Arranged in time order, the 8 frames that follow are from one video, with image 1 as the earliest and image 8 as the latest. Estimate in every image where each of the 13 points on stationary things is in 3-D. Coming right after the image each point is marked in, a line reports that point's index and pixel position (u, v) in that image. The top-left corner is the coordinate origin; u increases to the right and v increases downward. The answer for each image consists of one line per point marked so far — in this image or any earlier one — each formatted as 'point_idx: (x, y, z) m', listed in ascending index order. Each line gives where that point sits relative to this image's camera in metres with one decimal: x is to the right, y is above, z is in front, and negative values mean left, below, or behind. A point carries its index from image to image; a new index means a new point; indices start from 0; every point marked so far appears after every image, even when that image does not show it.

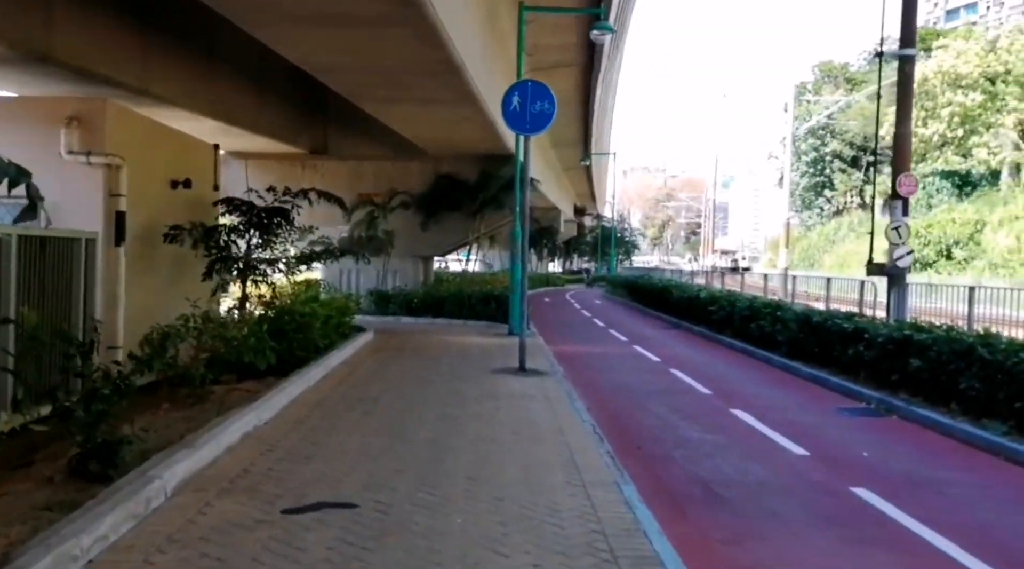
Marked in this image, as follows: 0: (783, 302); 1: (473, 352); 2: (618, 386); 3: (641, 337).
0: (+4.9, -0.3, +16.3) m
1: (-0.7, -1.2, +15.3) m
2: (+1.5, -1.4, +12.5) m
3: (+2.8, -1.2, +19.5) m
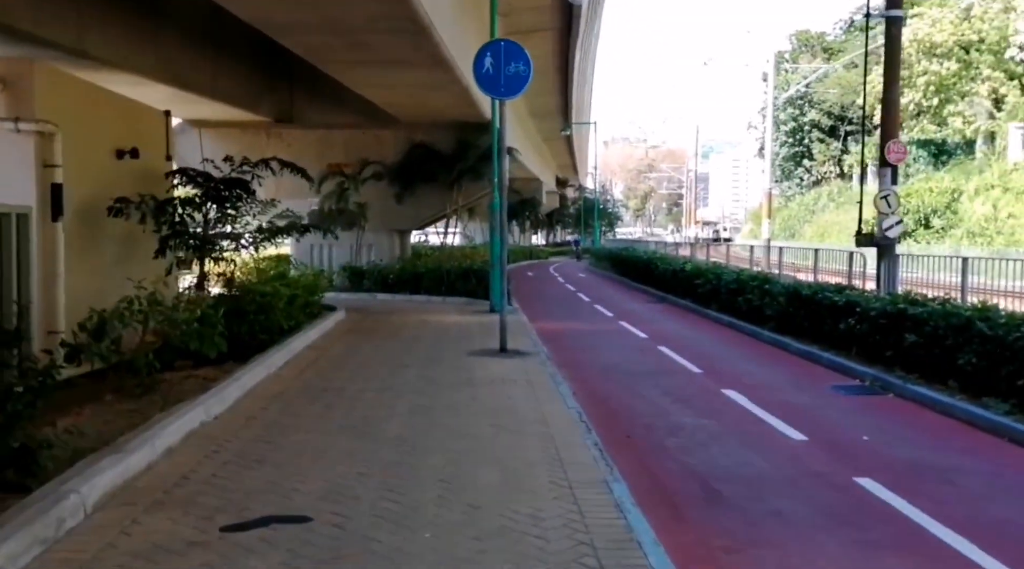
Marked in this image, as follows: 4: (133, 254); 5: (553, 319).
0: (+4.5, +0.2, +15.5) m
1: (-1.1, -0.8, +14.4) m
2: (+1.2, -1.1, +11.7) m
3: (+2.4, -0.6, +18.7) m
4: (-6.2, +0.5, +14.7) m
5: (+0.8, -0.7, +17.3) m
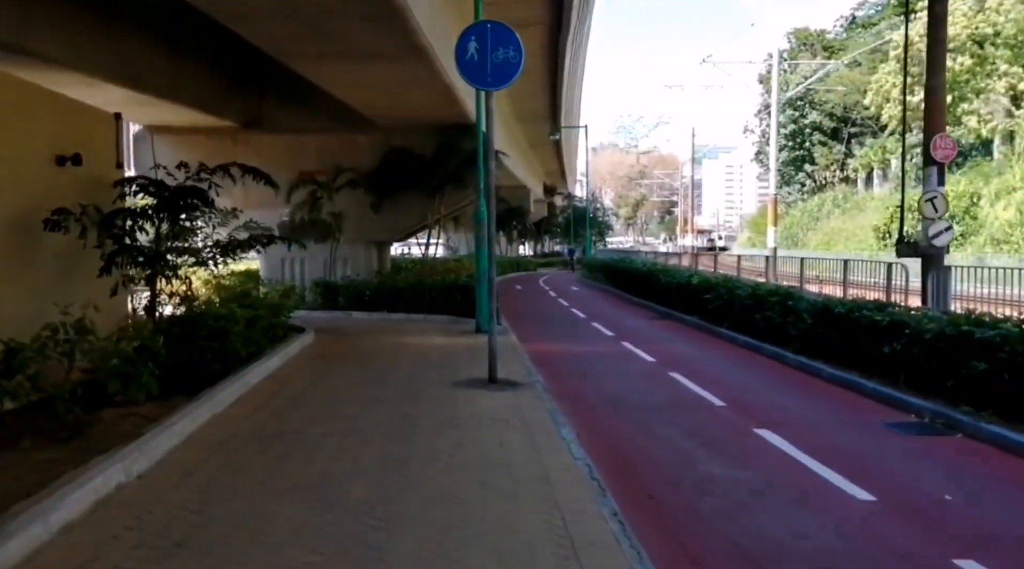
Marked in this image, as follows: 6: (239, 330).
0: (+4.4, -0.1, +13.9) m
1: (-1.2, -1.0, +12.7) m
2: (+1.1, -1.3, +10.0) m
3: (+2.2, -0.9, +17.1) m
4: (-6.3, +0.2, +13.0) m
5: (+0.7, -1.0, +15.6) m
6: (-3.4, -0.6, +11.2) m
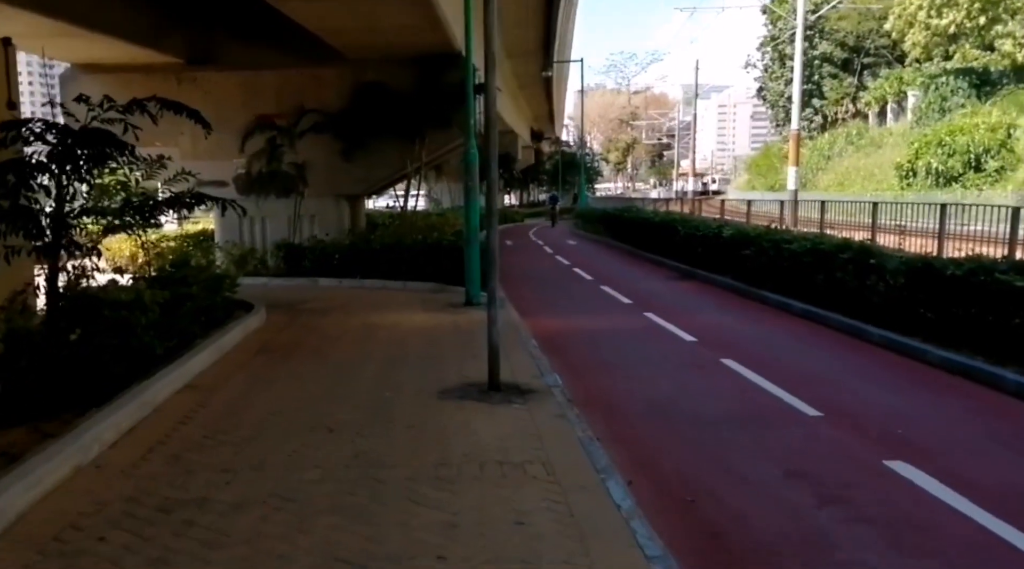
0: (+4.4, +0.5, +11.0) m
1: (-1.1, -0.6, +9.8) m
2: (+1.2, -1.0, +7.2) m
3: (+2.2, -0.2, +14.3) m
4: (-6.3, +0.4, +9.9) m
5: (+0.7, -0.4, +12.7) m
6: (-3.4, -0.3, +8.3) m
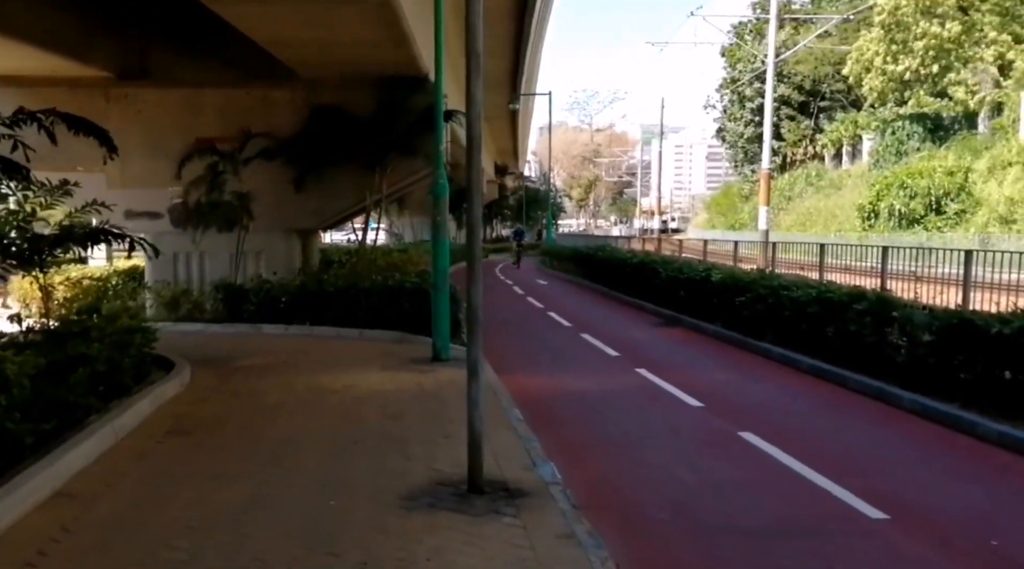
0: (+4.1, -0.1, +9.7) m
1: (-1.4, -1.2, +8.2) m
2: (+1.1, -1.4, +5.6) m
3: (+1.7, -0.9, +12.8) m
4: (-6.6, -0.1, +8.0) m
5: (+0.3, -1.0, +11.2) m
6: (-3.5, -0.8, +6.5) m
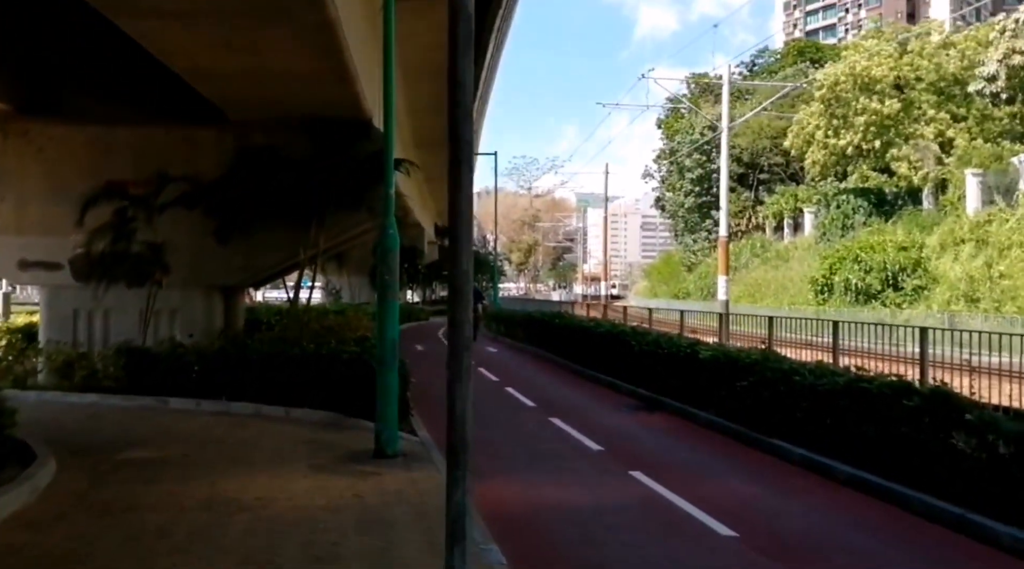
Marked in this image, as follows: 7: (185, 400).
0: (+3.9, -0.9, +7.8) m
1: (-1.5, -1.7, +5.8) m
2: (+1.1, -1.9, +3.4) m
3: (+1.2, -1.9, +10.6) m
4: (-6.7, -0.4, +5.4) m
5: (-0.1, -1.8, +8.9) m
6: (-3.5, -1.2, +4.0) m
7: (-5.2, -1.8, +14.2) m
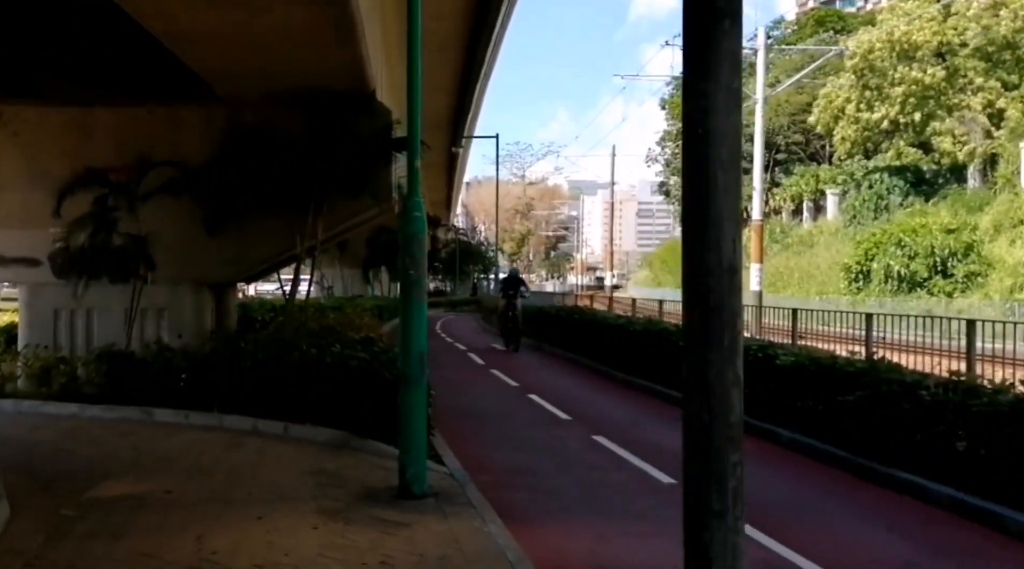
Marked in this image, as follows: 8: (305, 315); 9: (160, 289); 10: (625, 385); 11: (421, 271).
0: (+4.4, -0.8, +5.9) m
1: (-1.0, -1.7, +3.9) m
2: (+1.6, -1.9, +1.6) m
3: (+1.7, -1.8, +8.7) m
4: (-6.2, -0.5, +3.5) m
5: (+0.4, -1.8, +7.0) m
6: (-3.0, -1.2, +2.1) m
7: (-4.7, -1.8, +12.4) m
8: (-4.1, -0.7, +18.1) m
9: (-6.2, -0.1, +15.8) m
10: (+1.7, -1.7, +16.5) m
11: (-0.8, +0.1, +7.9) m
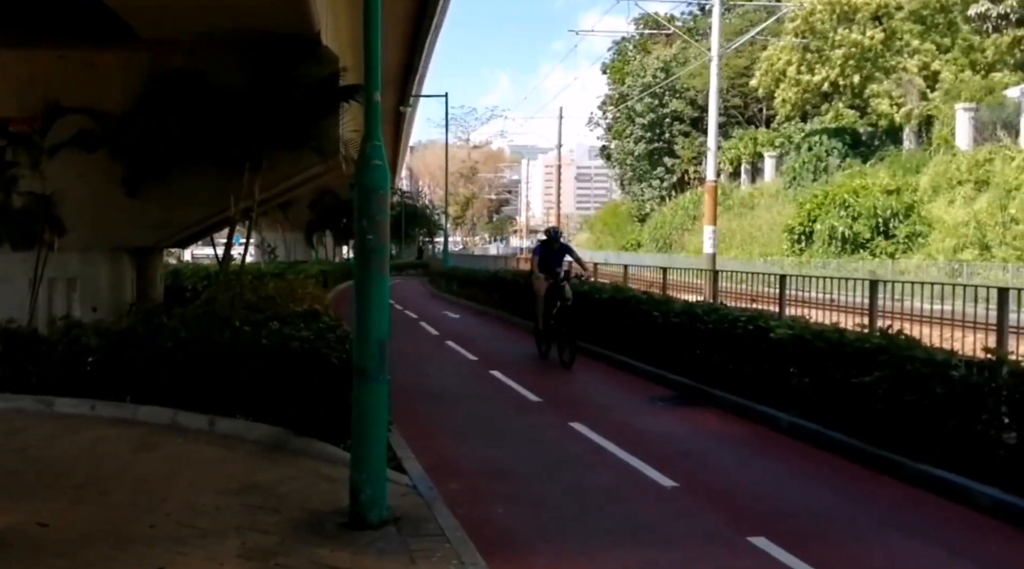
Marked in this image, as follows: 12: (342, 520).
0: (+4.3, -0.7, +4.6) m
1: (-0.9, -1.7, +2.3) m
2: (+1.9, -1.9, +0.1) m
3: (+1.5, -1.5, +7.3) m
4: (-6.0, -0.5, +1.5) m
5: (+0.3, -1.6, +5.5) m
6: (-2.8, -1.3, +0.4) m
7: (-5.1, -1.4, +10.5) m
8: (-4.9, -0.1, +16.2) m
9: (-6.9, +0.4, +13.8) m
10: (+1.0, -1.1, +15.0) m
11: (-1.0, +0.3, +6.2) m
12: (-1.2, -1.6, +6.2) m
